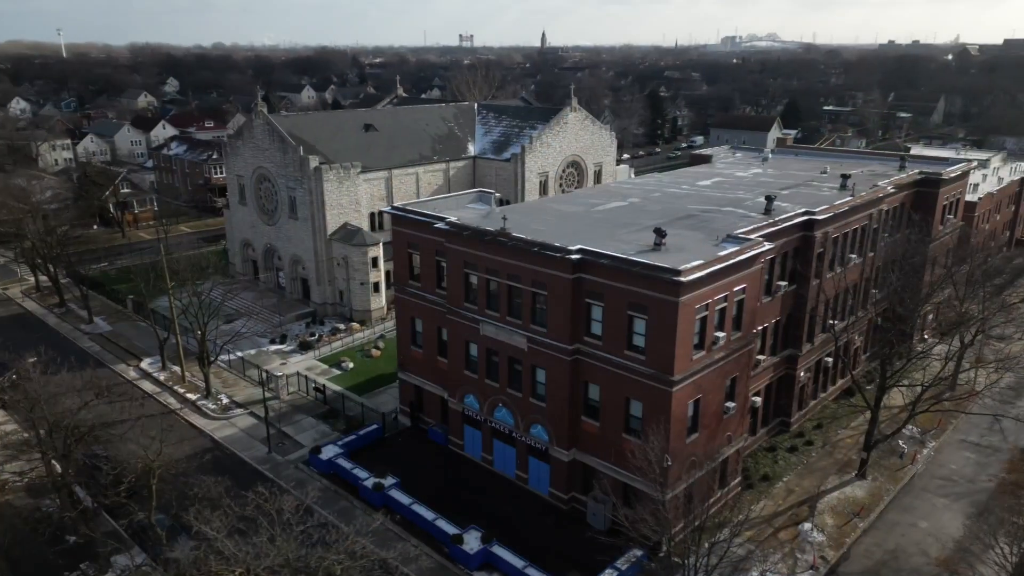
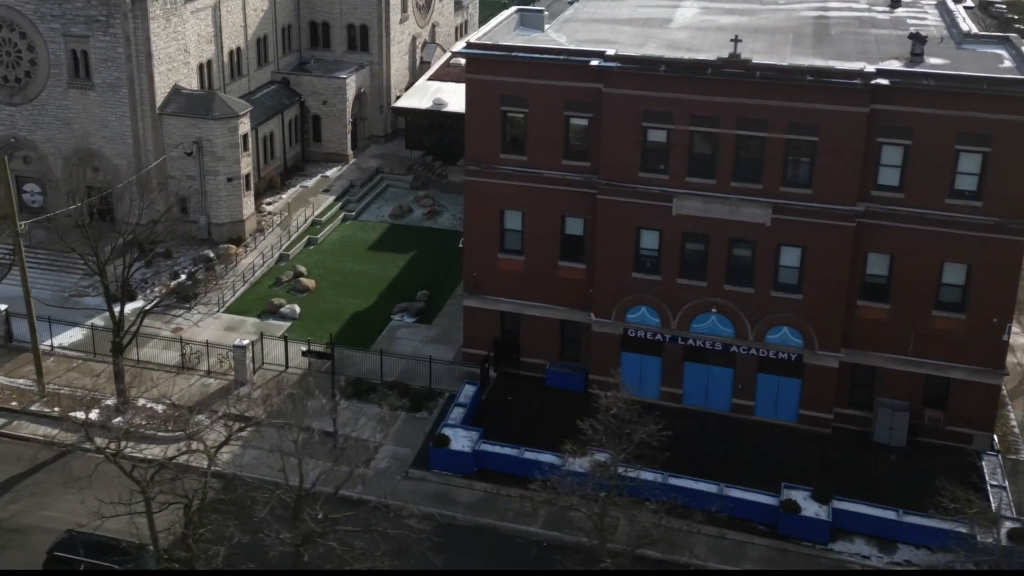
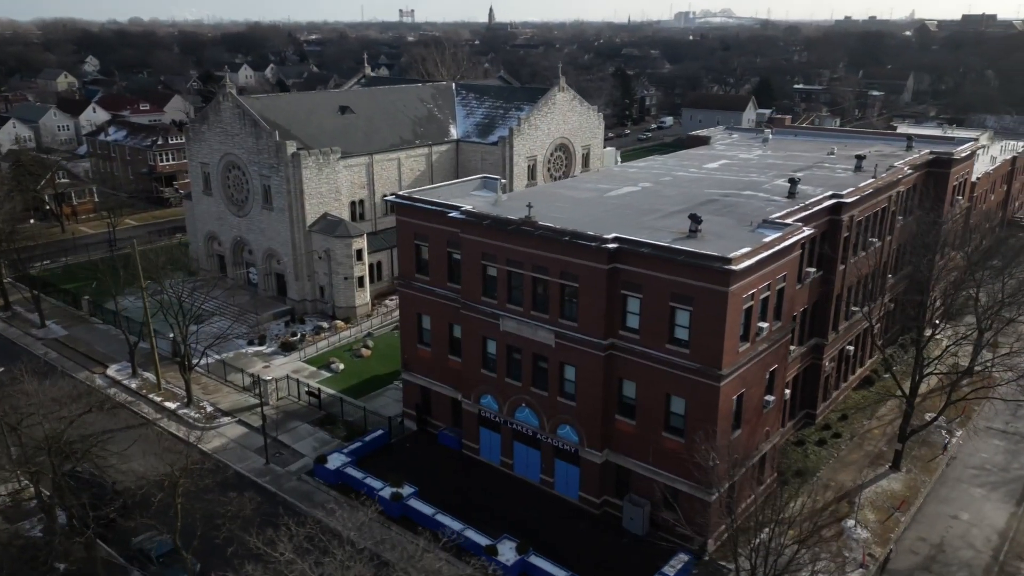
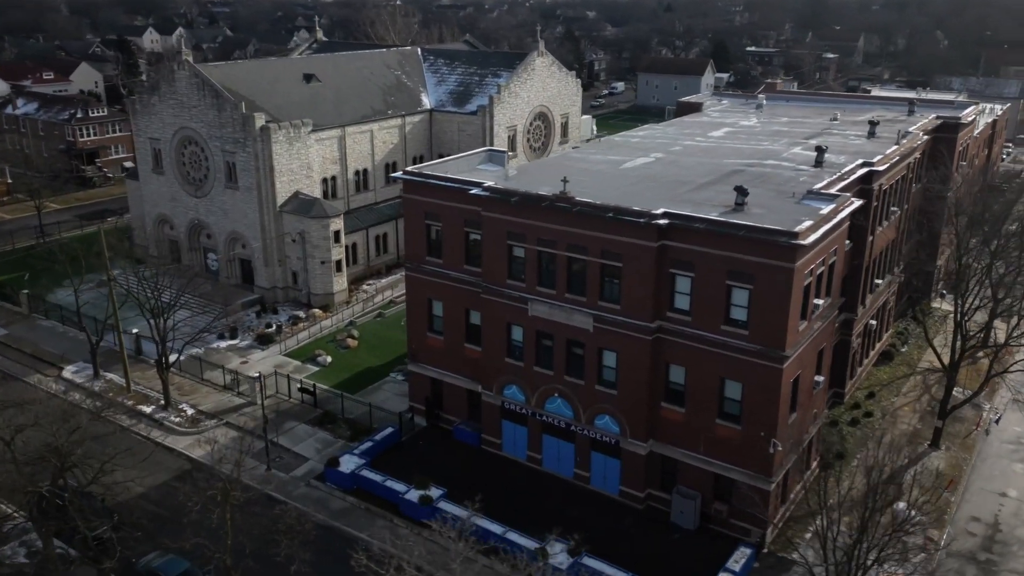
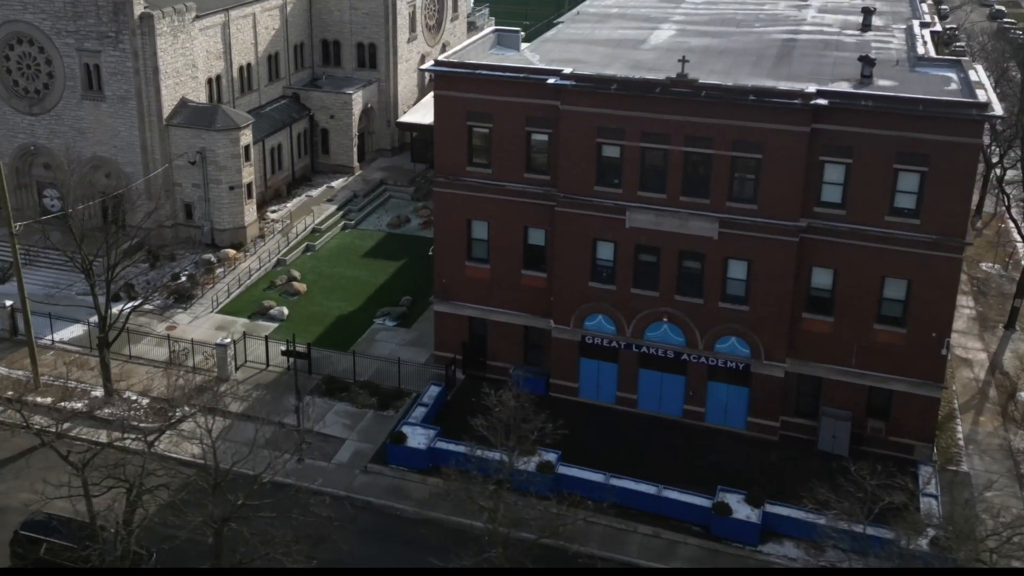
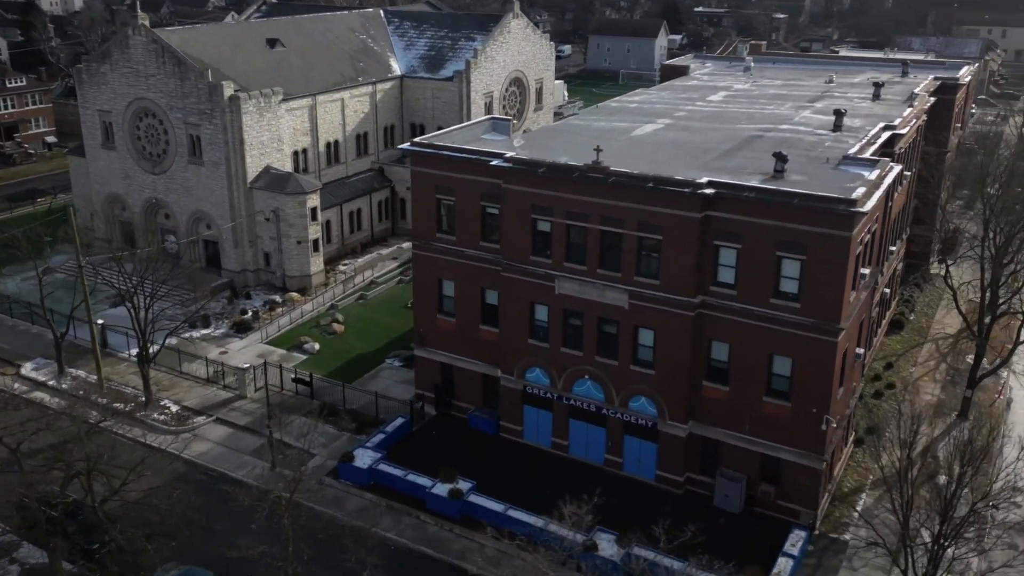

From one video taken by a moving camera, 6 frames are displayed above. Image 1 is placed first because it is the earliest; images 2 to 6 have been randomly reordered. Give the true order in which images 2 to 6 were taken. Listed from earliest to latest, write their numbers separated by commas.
3, 4, 6, 5, 2
